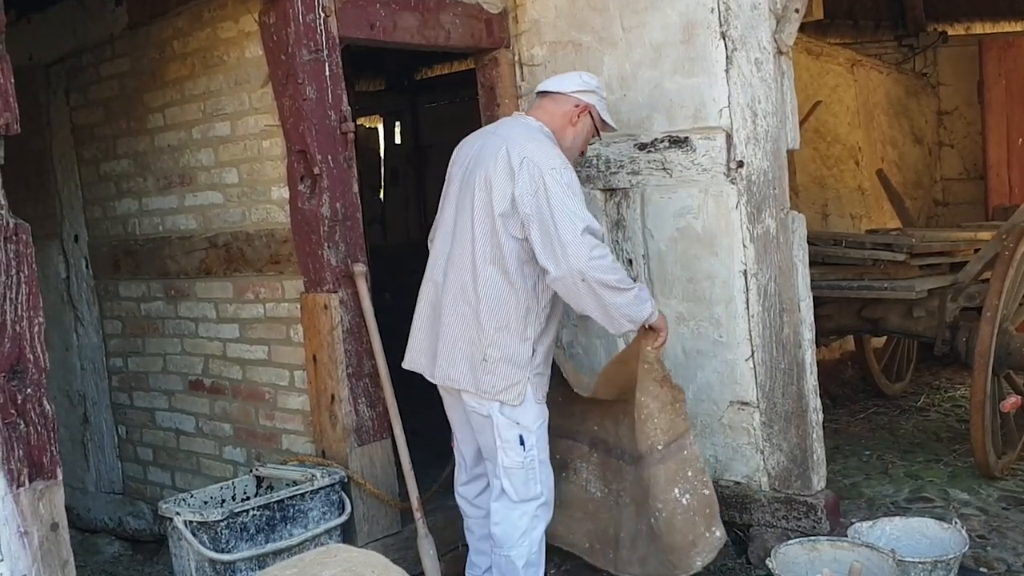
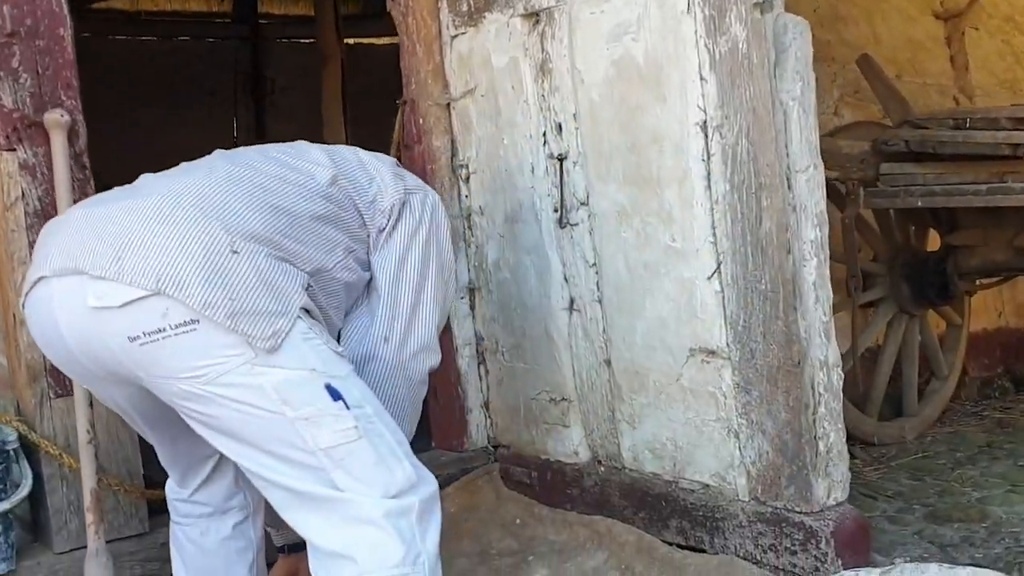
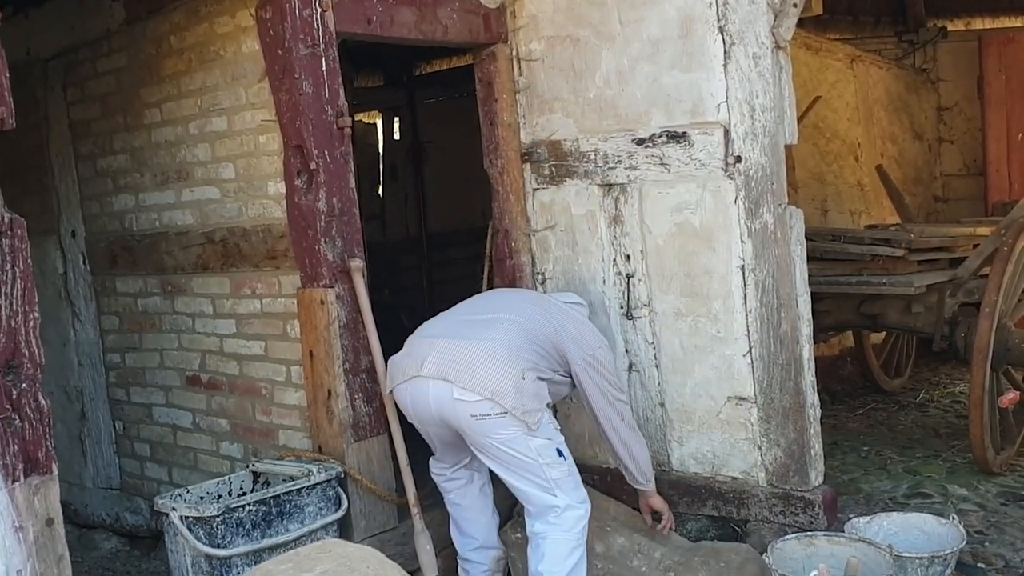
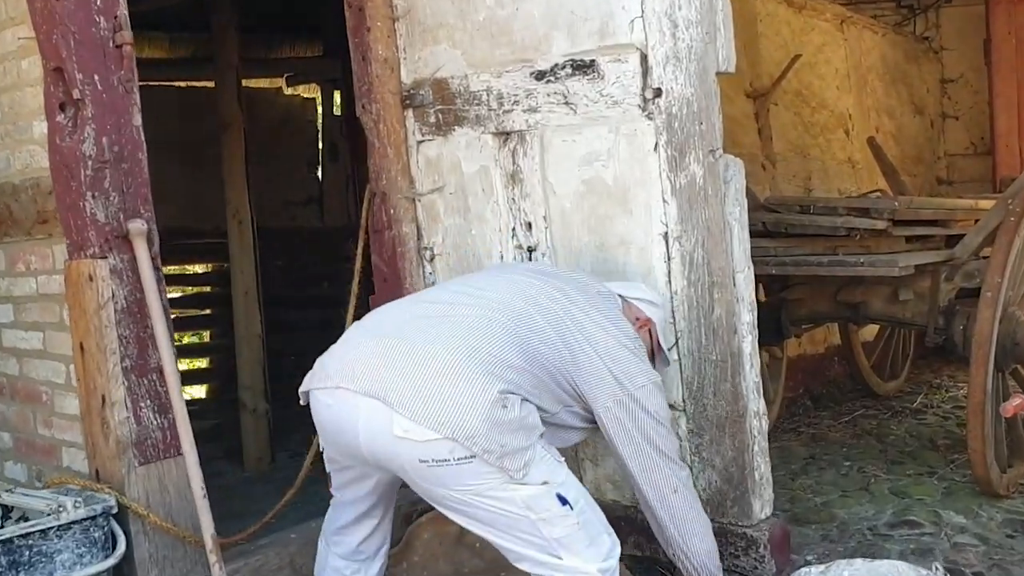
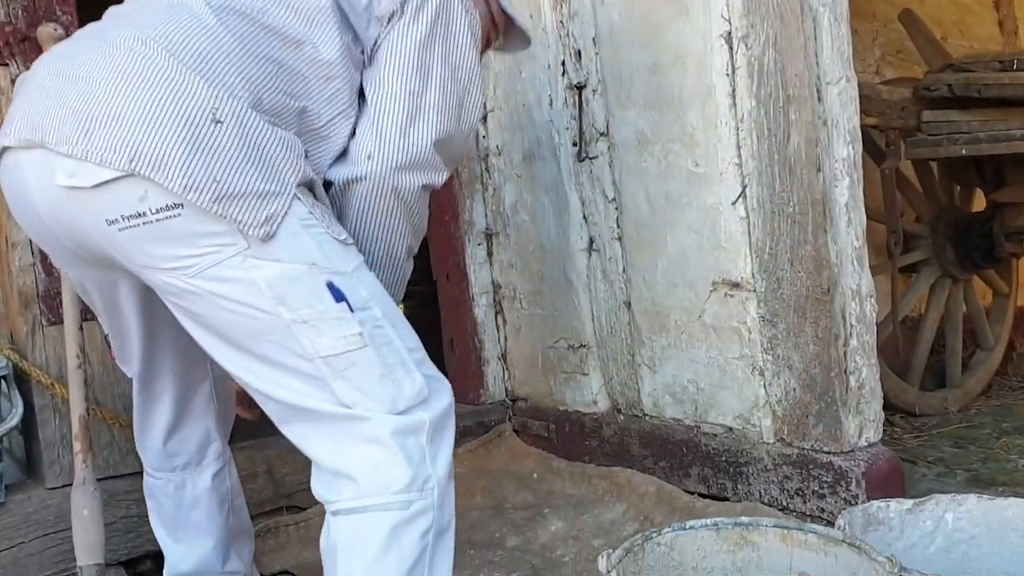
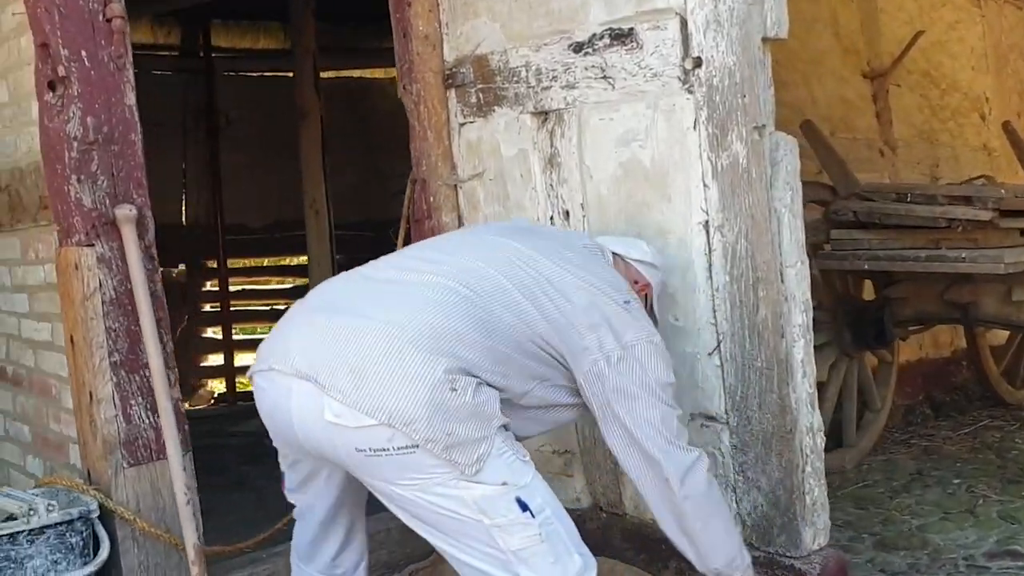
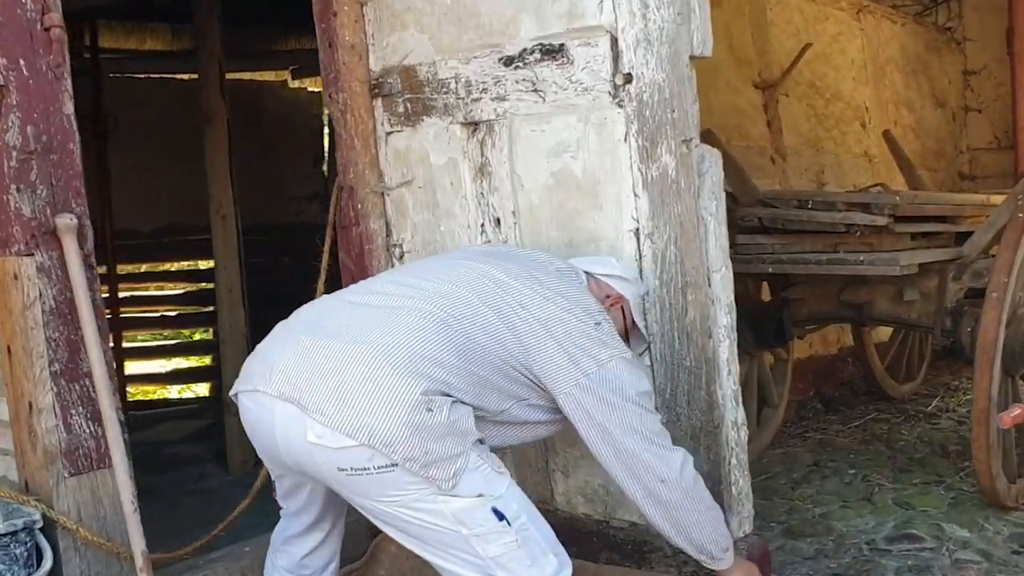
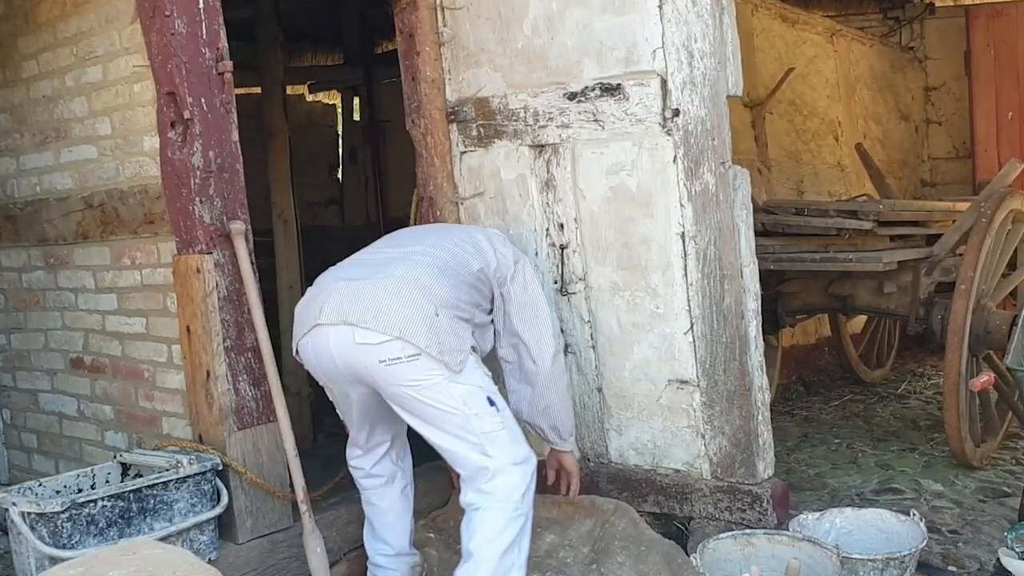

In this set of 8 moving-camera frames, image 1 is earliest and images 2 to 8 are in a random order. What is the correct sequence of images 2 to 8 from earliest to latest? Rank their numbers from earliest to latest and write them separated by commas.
3, 8, 4, 7, 6, 2, 5
